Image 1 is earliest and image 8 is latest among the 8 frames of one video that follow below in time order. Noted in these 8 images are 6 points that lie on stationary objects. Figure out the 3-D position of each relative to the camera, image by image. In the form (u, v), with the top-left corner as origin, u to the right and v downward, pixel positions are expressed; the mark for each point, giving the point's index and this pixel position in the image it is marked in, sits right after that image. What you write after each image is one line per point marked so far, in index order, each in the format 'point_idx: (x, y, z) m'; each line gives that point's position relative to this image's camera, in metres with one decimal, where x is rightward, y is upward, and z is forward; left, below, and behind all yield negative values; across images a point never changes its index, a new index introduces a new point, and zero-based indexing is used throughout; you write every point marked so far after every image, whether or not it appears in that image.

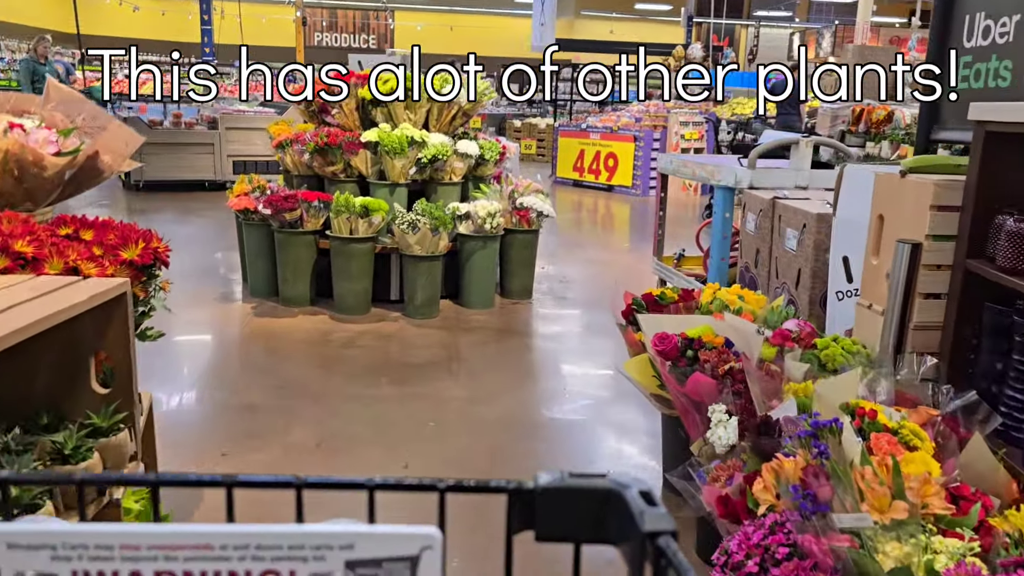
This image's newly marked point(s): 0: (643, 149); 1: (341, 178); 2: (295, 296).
0: (+1.6, +1.7, +10.9) m
1: (-0.9, +0.6, +4.7) m
2: (-1.2, 0.0, +4.7) m
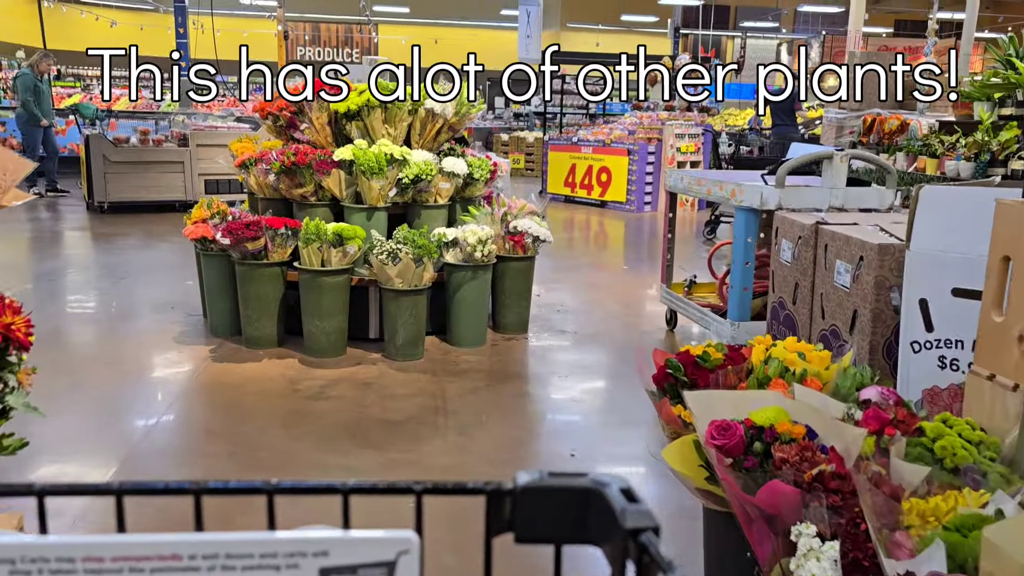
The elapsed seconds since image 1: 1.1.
0: (+1.5, +1.5, +10.4) m
1: (-1.0, +0.4, +4.2) m
2: (-1.2, -0.2, +4.1) m
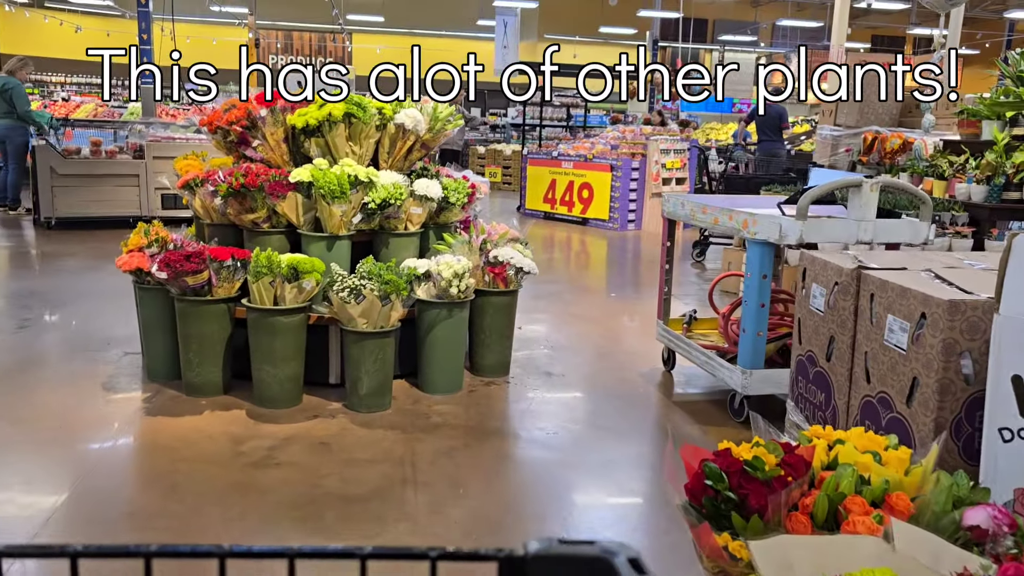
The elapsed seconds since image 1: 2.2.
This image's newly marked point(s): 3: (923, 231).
0: (+1.3, +1.3, +9.9) m
1: (-1.1, +0.2, +3.7) m
2: (-1.3, -0.4, +3.6) m
3: (+1.5, +0.2, +3.2) m
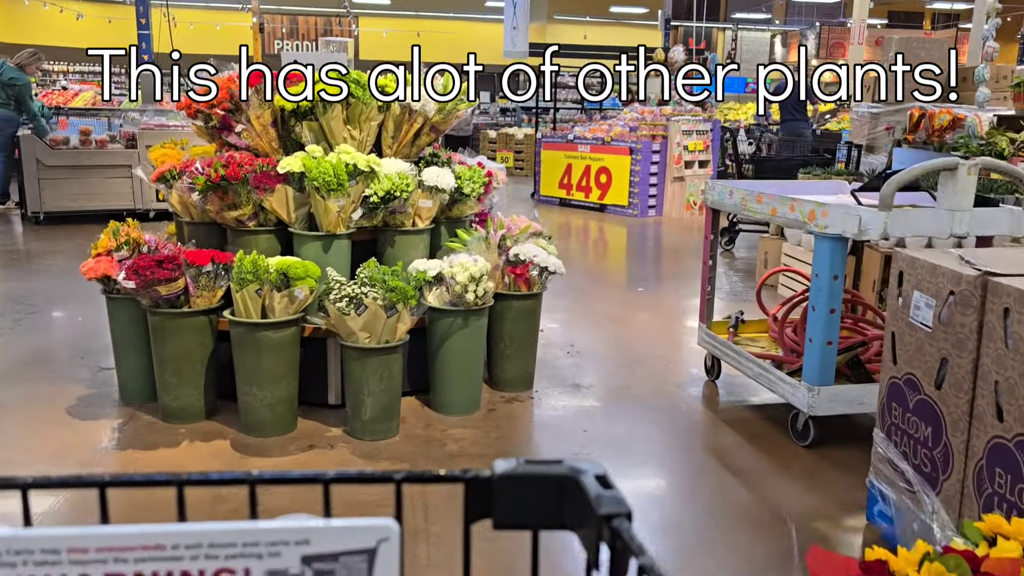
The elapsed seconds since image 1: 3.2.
0: (+1.4, +1.4, +9.4) m
1: (-1.0, +0.2, +3.2) m
2: (-1.2, -0.4, +3.1) m
3: (+1.6, +0.2, +2.7) m
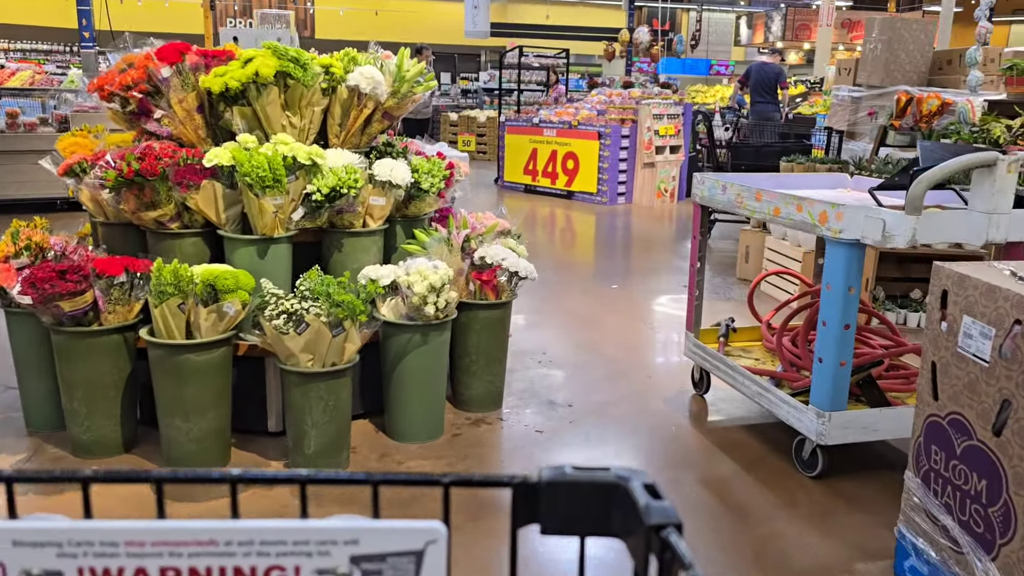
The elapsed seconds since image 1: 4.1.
0: (+1.0, +1.5, +9.0) m
1: (-1.1, +0.2, +2.7) m
2: (-1.3, -0.5, +2.7) m
3: (+1.5, +0.2, +2.4) m
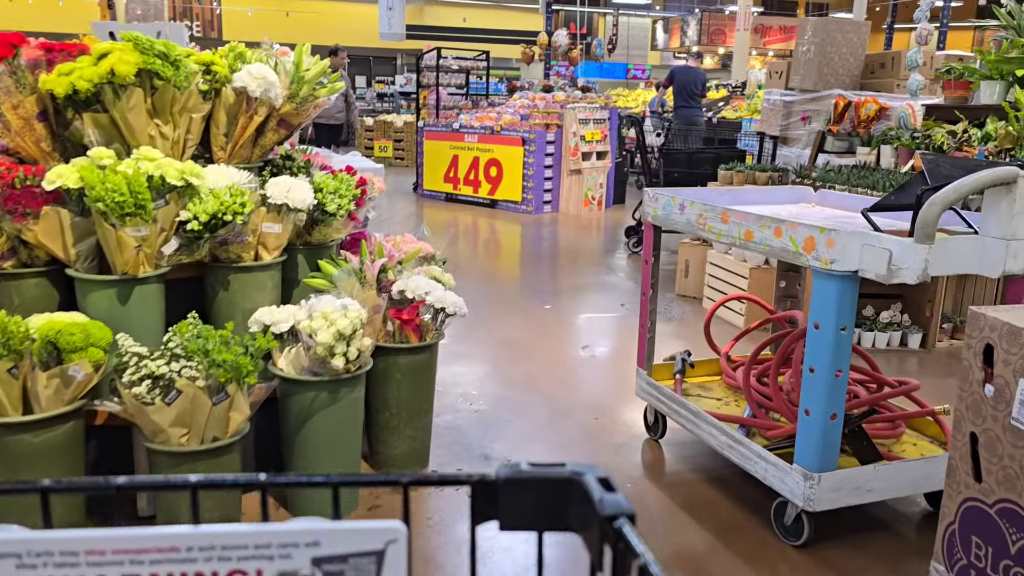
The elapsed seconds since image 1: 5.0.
0: (+0.2, +1.3, +8.6) m
1: (-1.3, 0.0, +2.2) m
2: (-1.5, -0.6, +2.1) m
3: (+1.4, +0.1, +2.0) m
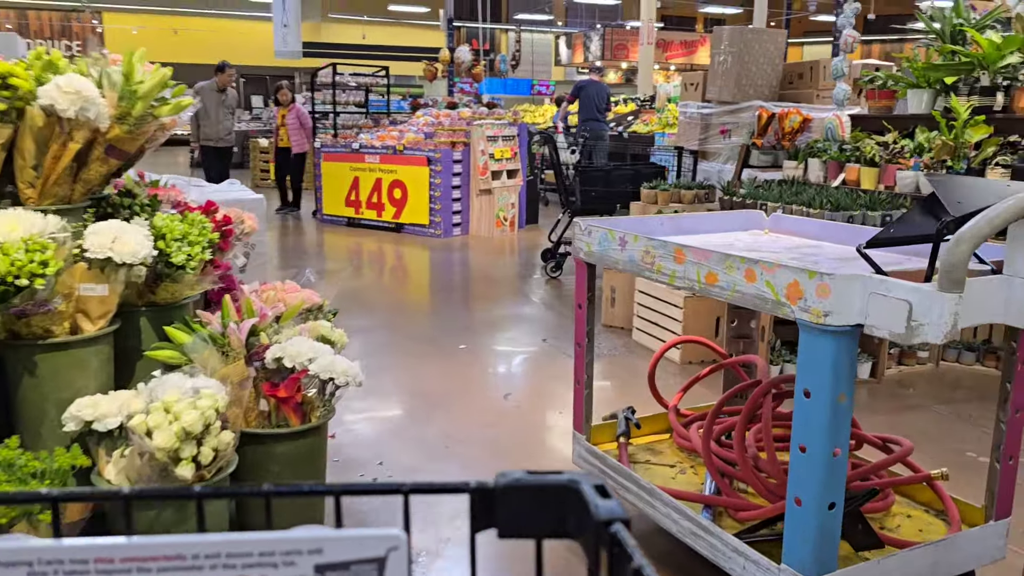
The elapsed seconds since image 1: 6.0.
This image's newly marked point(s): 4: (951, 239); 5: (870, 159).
0: (-0.7, +1.1, +8.1) m
1: (-1.4, -0.1, +1.5) m
2: (-1.6, -0.8, +1.4) m
3: (+1.2, 0.0, +1.7) m
4: (+0.7, +0.1, +1.4) m
5: (+1.9, +0.7, +4.6) m
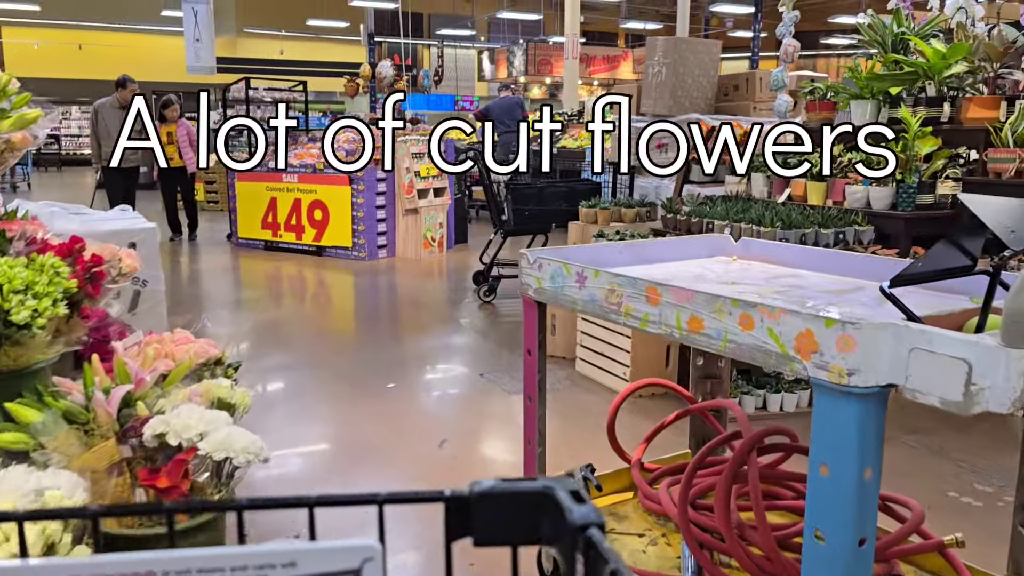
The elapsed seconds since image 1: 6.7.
0: (-1.3, +0.8, +7.7) m
1: (-1.5, -0.3, +1.0) m
2: (-1.6, -0.9, +0.9) m
3: (+1.1, -0.1, +1.4) m
4: (+0.7, 0.0, +1.1) m
5: (+1.5, +0.6, +4.4) m
